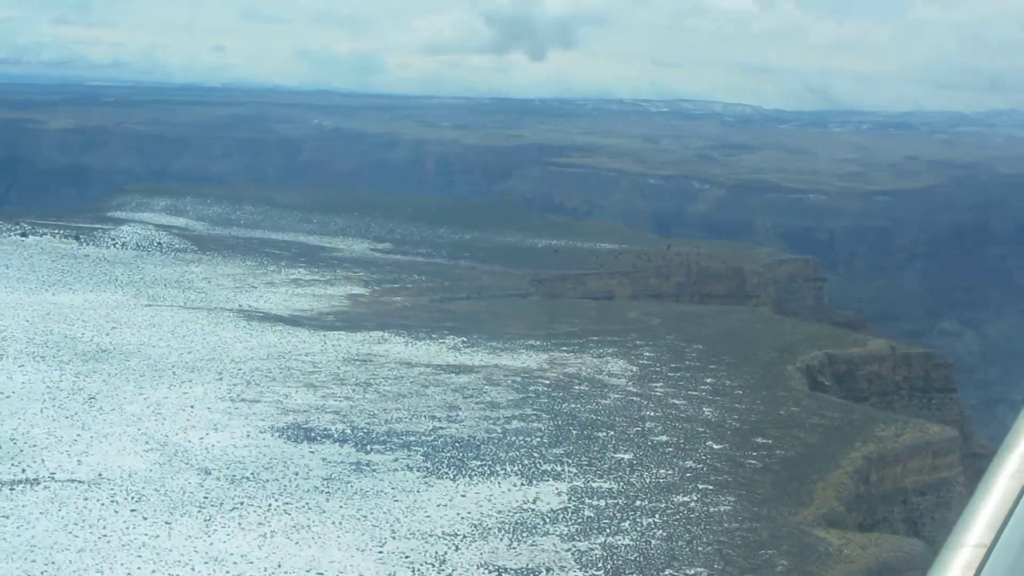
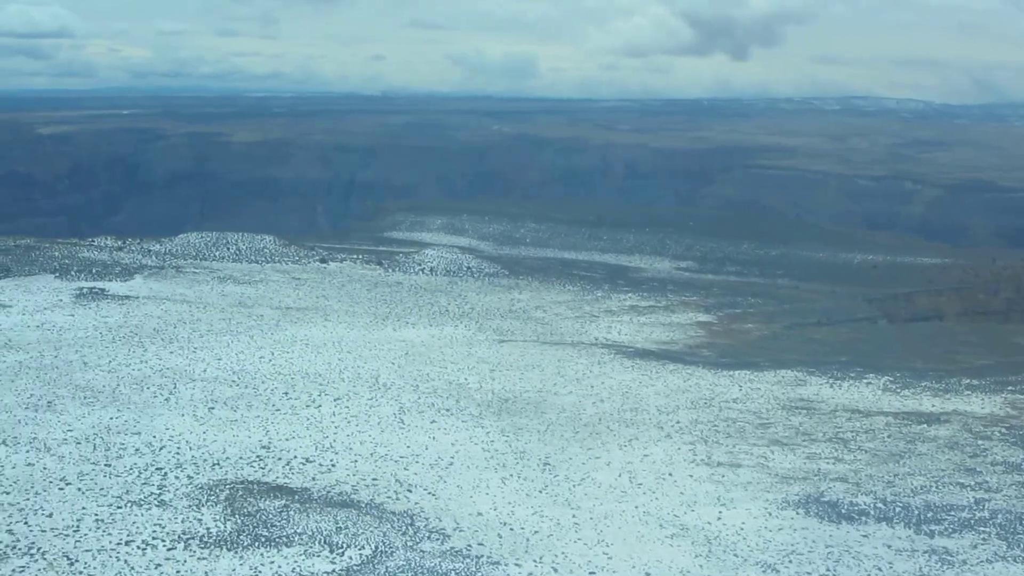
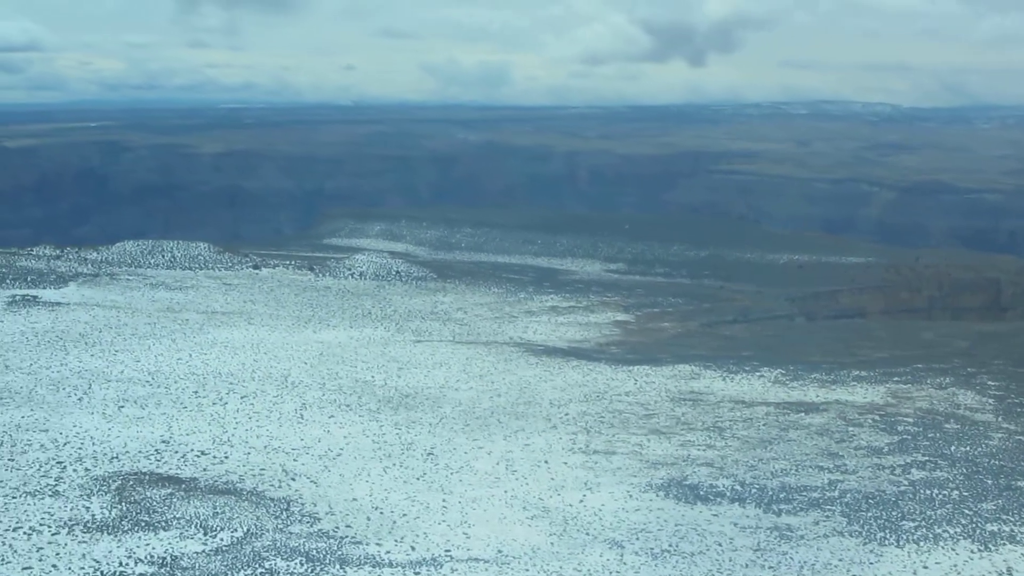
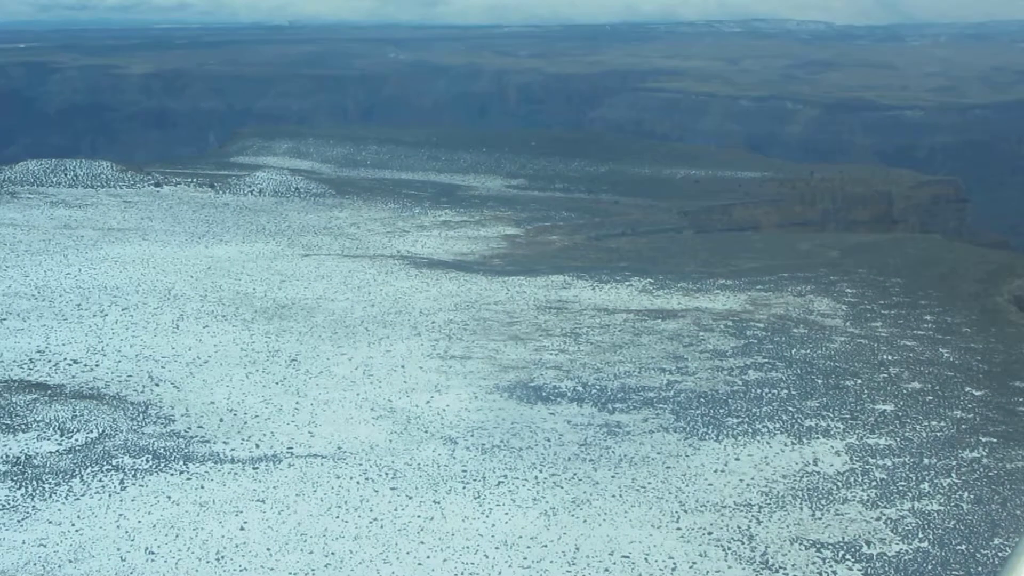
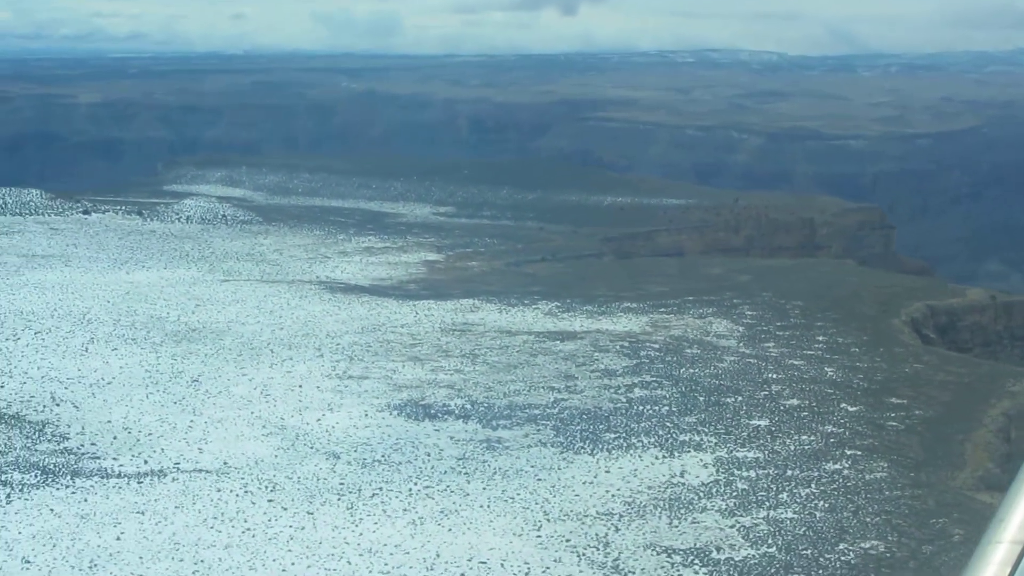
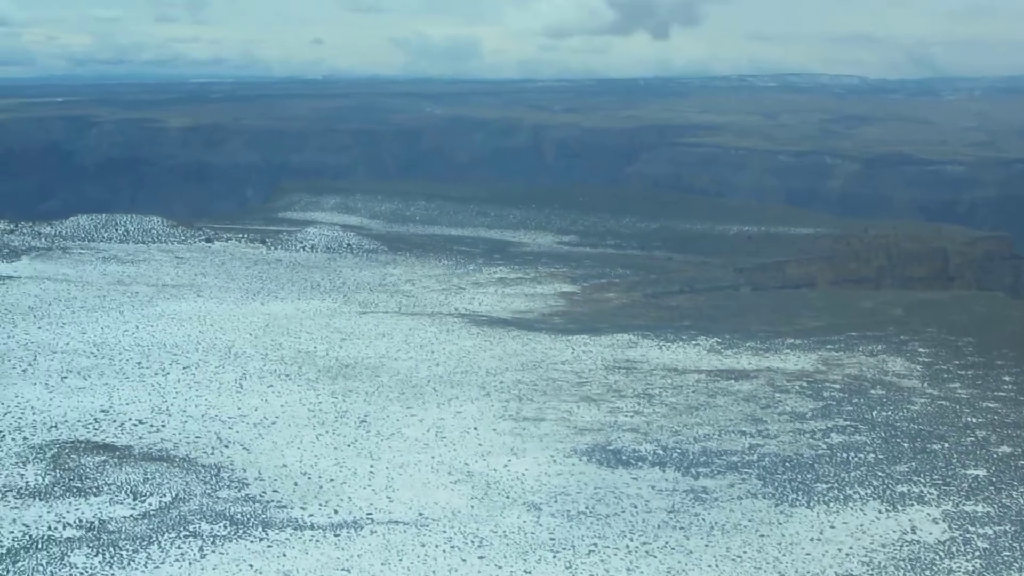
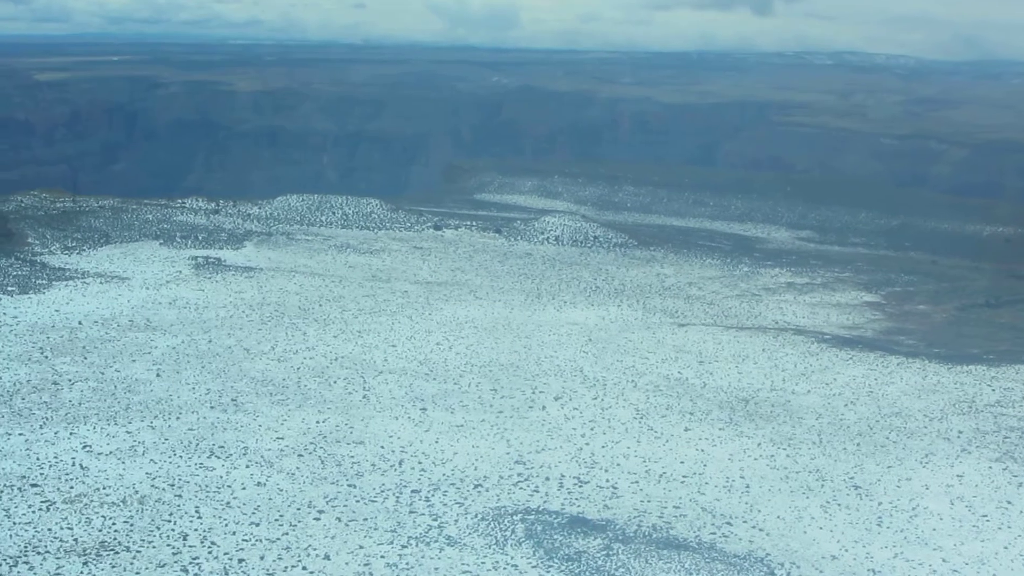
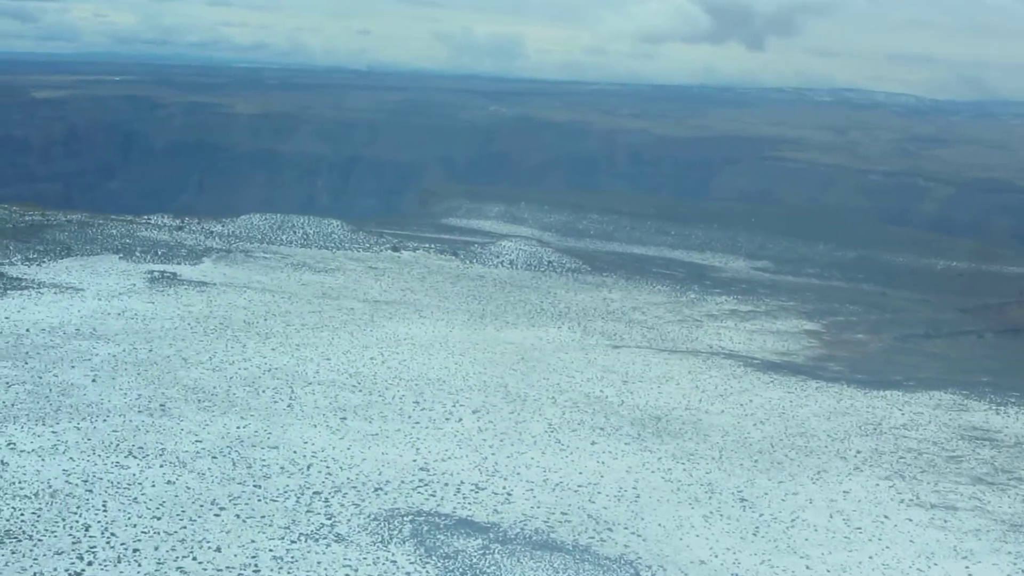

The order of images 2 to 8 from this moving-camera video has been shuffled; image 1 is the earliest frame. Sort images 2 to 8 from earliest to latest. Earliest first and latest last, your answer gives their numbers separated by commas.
5, 4, 6, 3, 2, 8, 7
